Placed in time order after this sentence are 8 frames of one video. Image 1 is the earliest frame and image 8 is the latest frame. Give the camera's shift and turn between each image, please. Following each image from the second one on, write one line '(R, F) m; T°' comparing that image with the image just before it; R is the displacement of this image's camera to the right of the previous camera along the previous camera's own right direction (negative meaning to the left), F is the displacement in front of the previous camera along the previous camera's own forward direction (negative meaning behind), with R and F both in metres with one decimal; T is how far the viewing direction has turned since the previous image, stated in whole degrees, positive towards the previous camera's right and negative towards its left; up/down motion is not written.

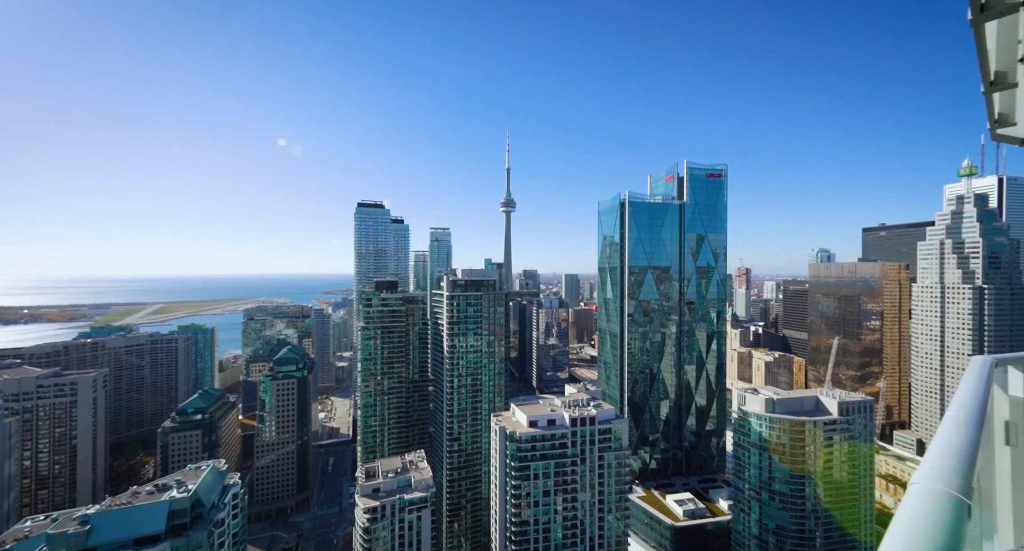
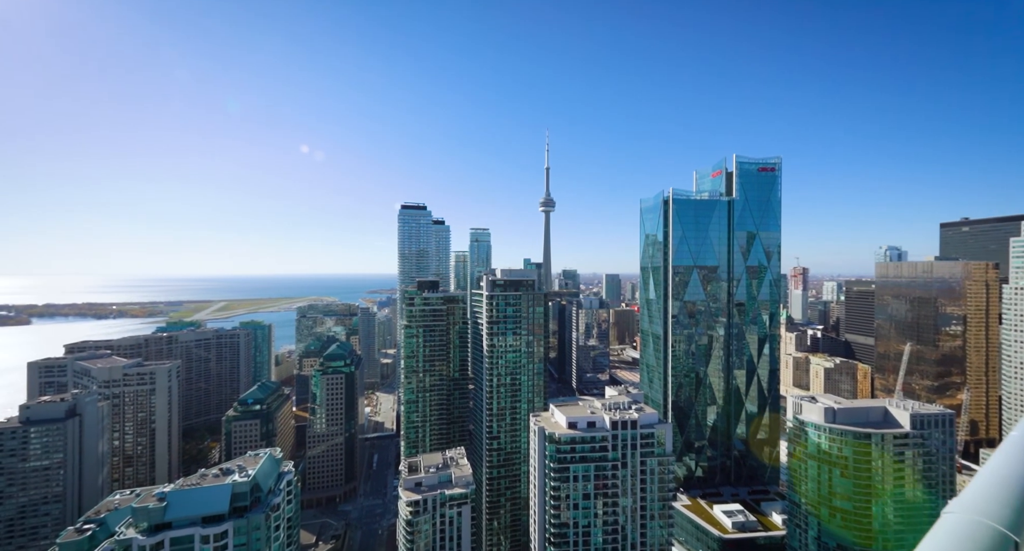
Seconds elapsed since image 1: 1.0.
(0.0, +0.2) m; -5°
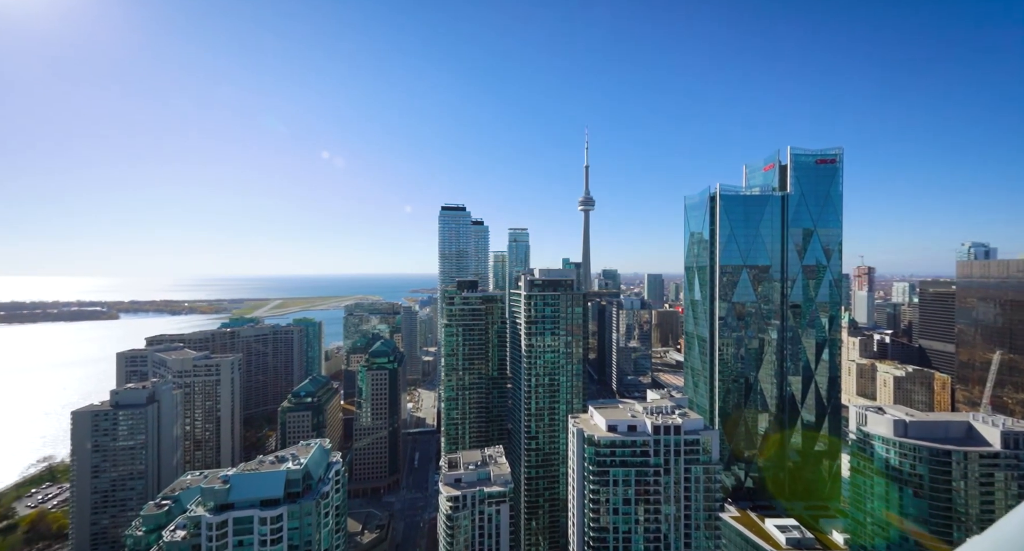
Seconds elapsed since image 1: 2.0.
(0.0, +0.3) m; -5°
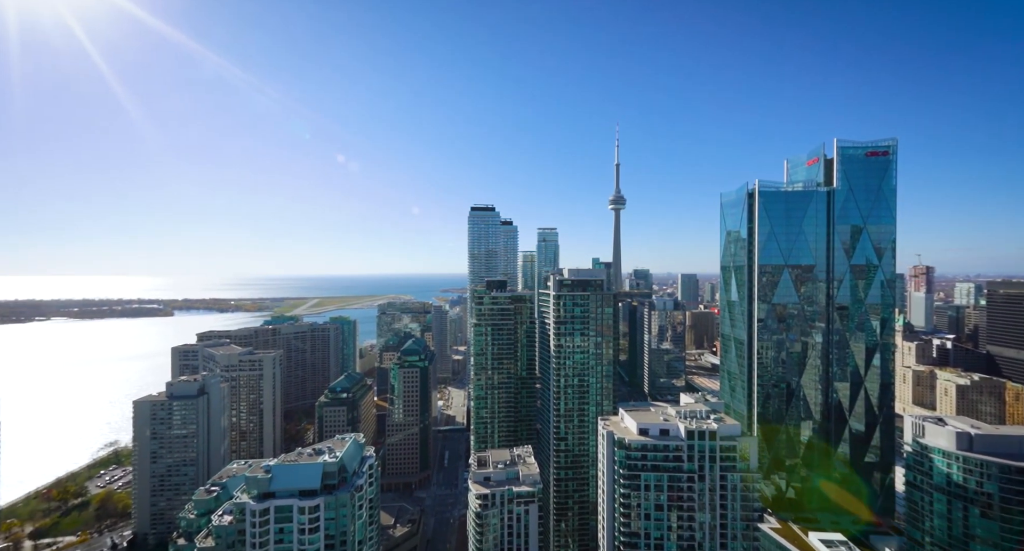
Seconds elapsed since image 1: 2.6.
(0.0, +0.3) m; -3°
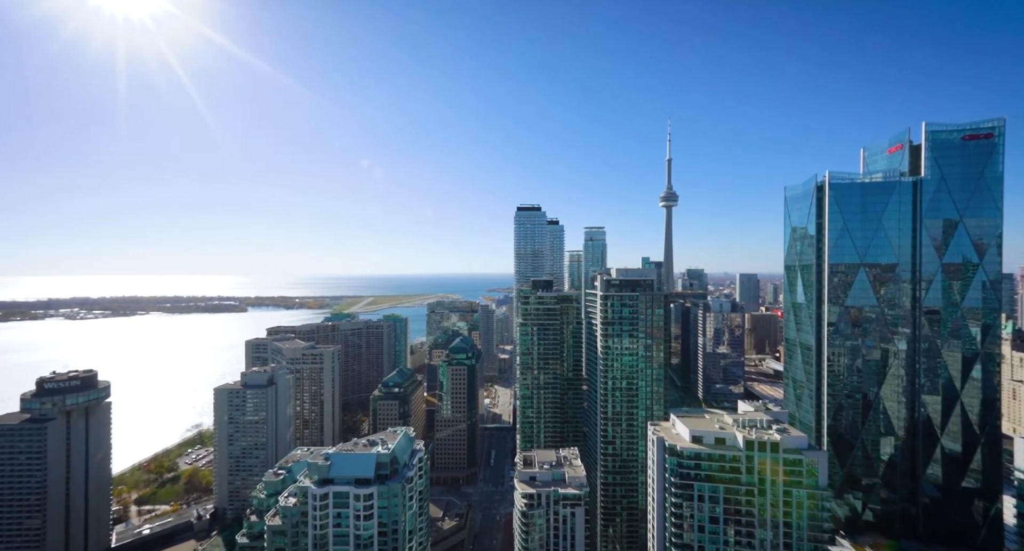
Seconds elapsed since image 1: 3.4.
(0.0, +0.5) m; -6°
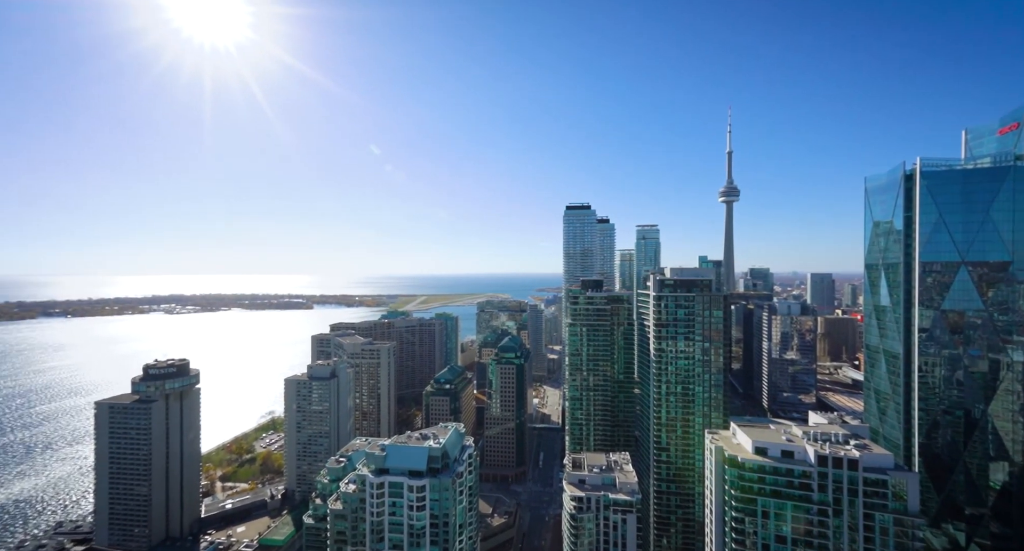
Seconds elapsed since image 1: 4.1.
(0.0, +0.6) m; -6°
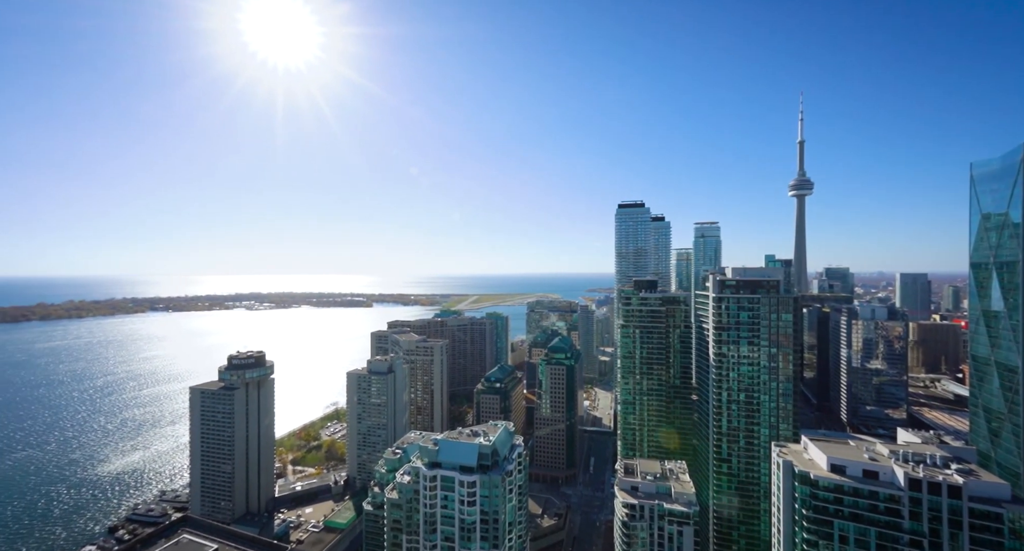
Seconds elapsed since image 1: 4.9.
(-0.1, +0.8) m; -6°
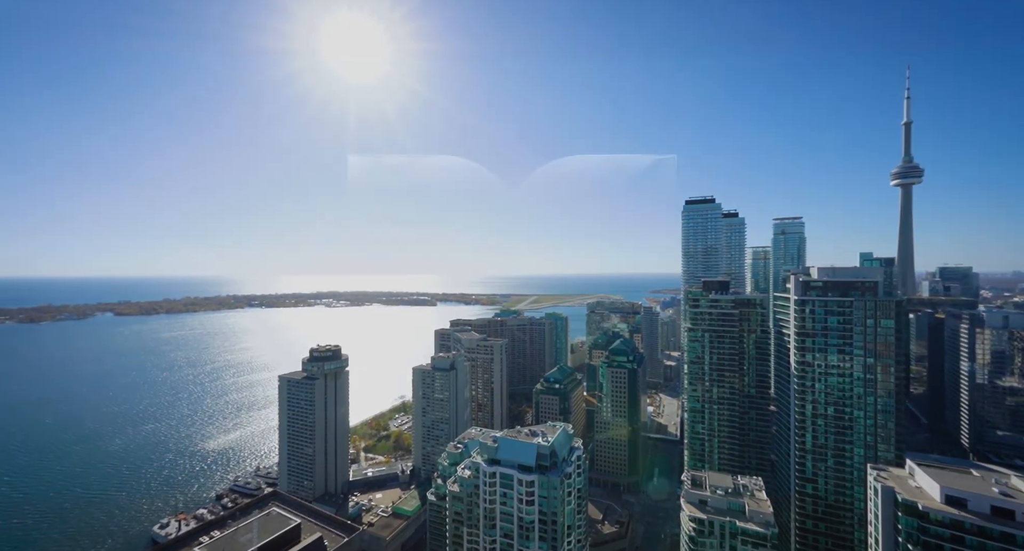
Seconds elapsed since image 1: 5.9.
(-0.1, +1.2) m; -7°
